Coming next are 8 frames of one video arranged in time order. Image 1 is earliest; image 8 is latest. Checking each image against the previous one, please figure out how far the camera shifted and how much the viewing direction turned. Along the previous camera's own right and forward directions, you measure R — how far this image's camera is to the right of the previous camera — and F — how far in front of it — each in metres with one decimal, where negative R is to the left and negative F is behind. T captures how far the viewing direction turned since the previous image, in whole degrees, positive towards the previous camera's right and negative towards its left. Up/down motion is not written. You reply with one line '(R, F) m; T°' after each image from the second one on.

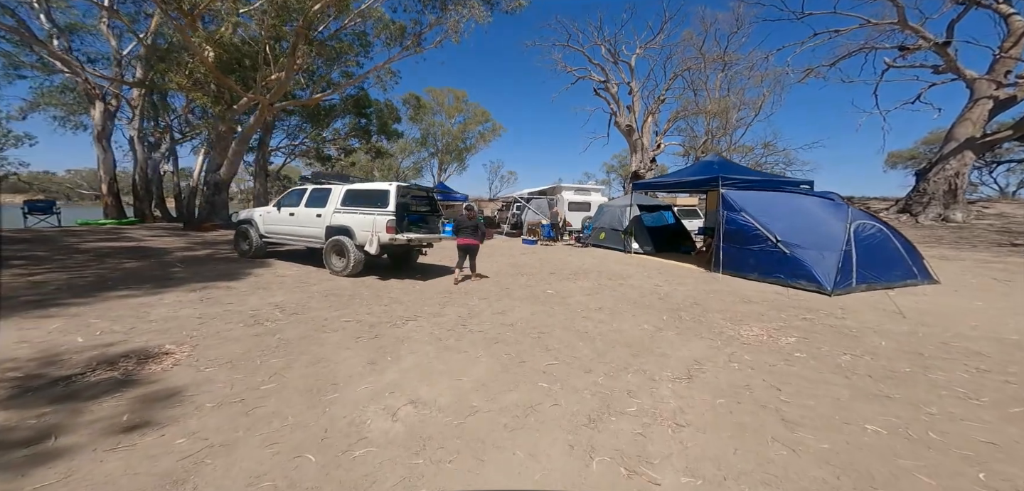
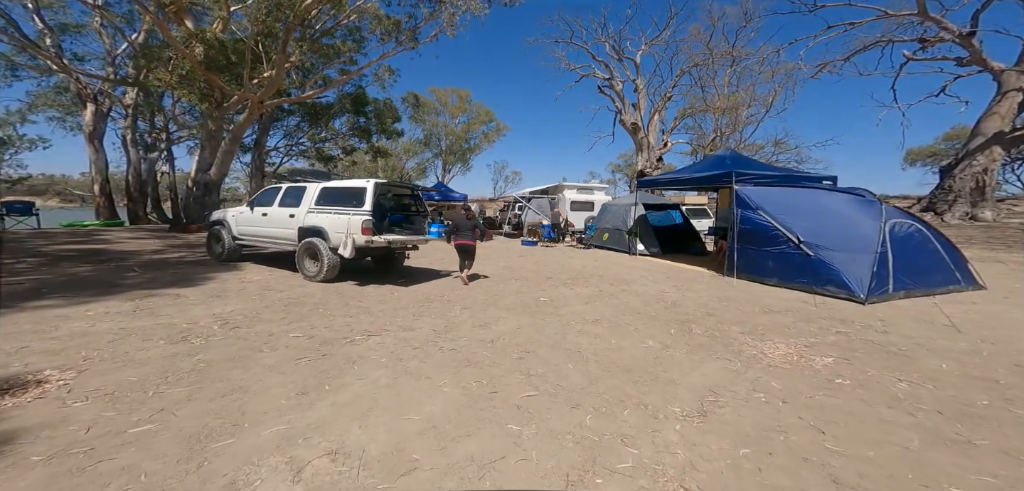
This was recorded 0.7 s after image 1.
(+0.3, +0.8) m; -1°
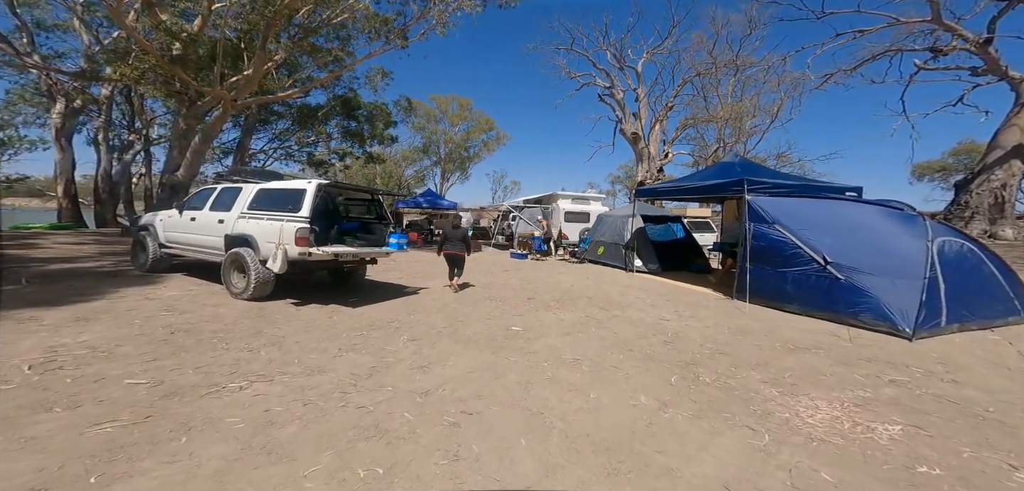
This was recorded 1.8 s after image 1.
(+0.5, +1.2) m; 0°
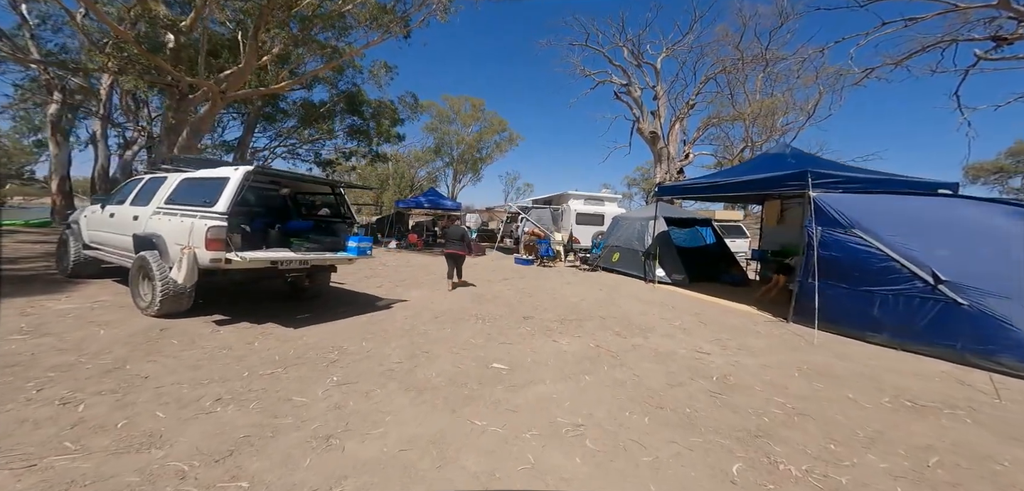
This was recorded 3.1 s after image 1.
(+0.3, +1.5) m; -2°
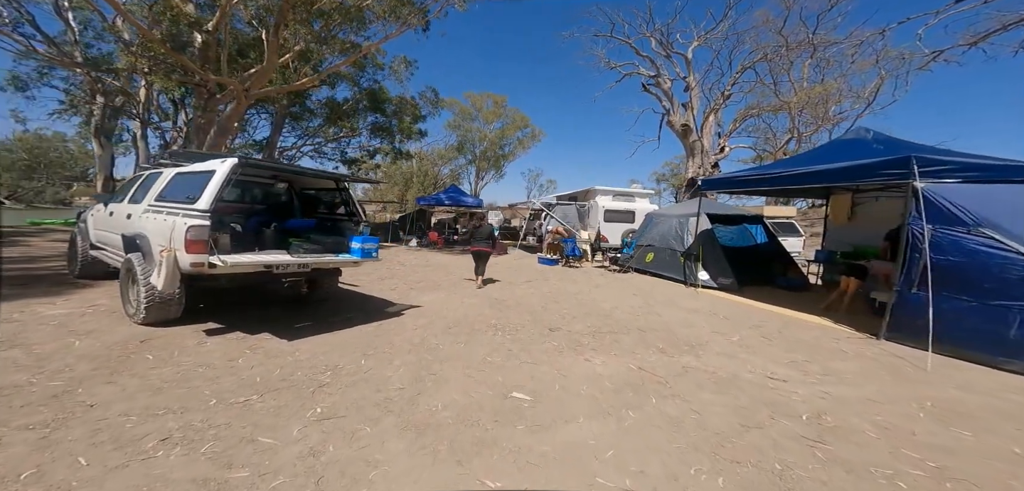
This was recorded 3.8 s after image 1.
(0.0, +0.7) m; -4°
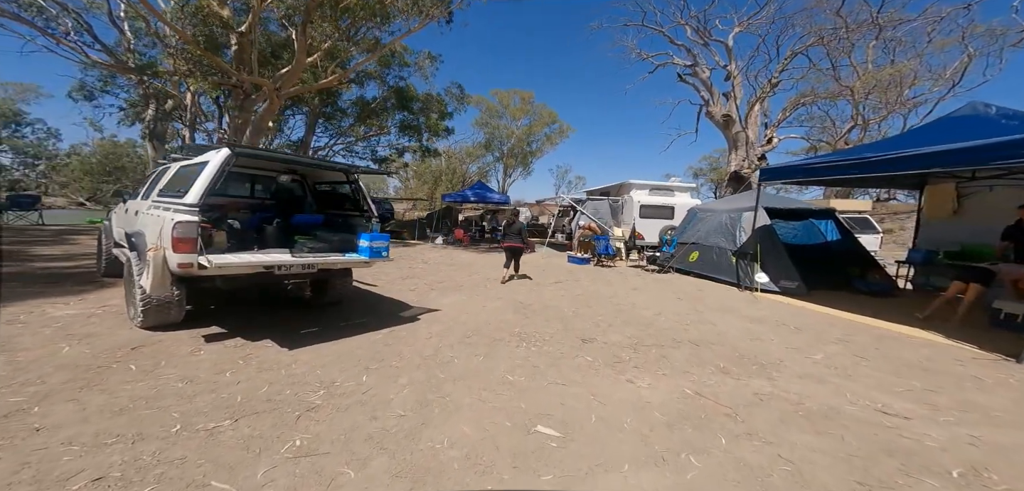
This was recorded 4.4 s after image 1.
(0.0, +0.6) m; -5°
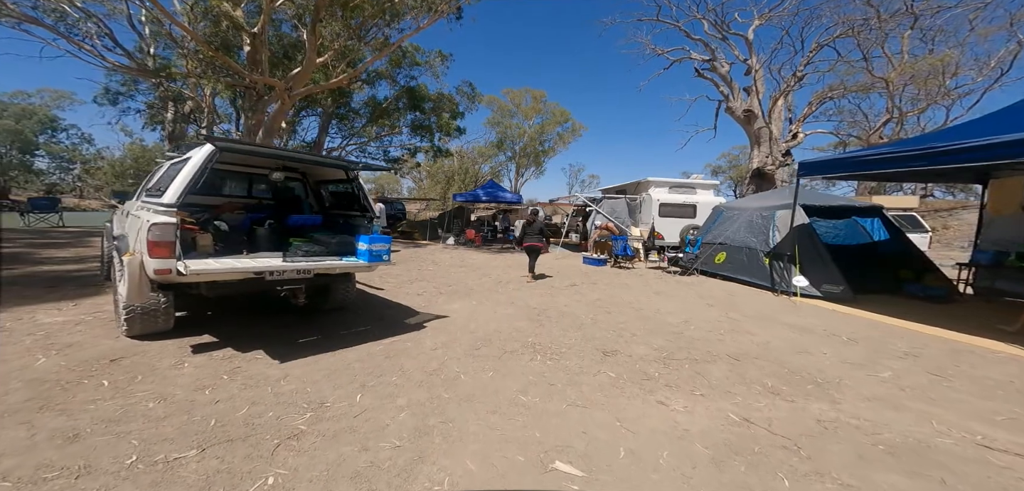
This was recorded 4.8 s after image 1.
(0.0, +0.4) m; -2°
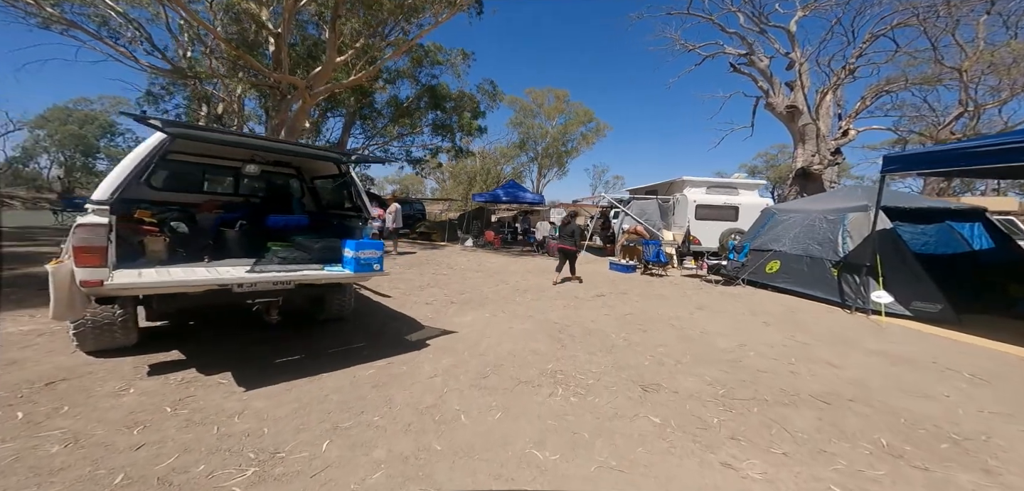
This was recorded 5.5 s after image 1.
(+0.1, +0.7) m; -4°
